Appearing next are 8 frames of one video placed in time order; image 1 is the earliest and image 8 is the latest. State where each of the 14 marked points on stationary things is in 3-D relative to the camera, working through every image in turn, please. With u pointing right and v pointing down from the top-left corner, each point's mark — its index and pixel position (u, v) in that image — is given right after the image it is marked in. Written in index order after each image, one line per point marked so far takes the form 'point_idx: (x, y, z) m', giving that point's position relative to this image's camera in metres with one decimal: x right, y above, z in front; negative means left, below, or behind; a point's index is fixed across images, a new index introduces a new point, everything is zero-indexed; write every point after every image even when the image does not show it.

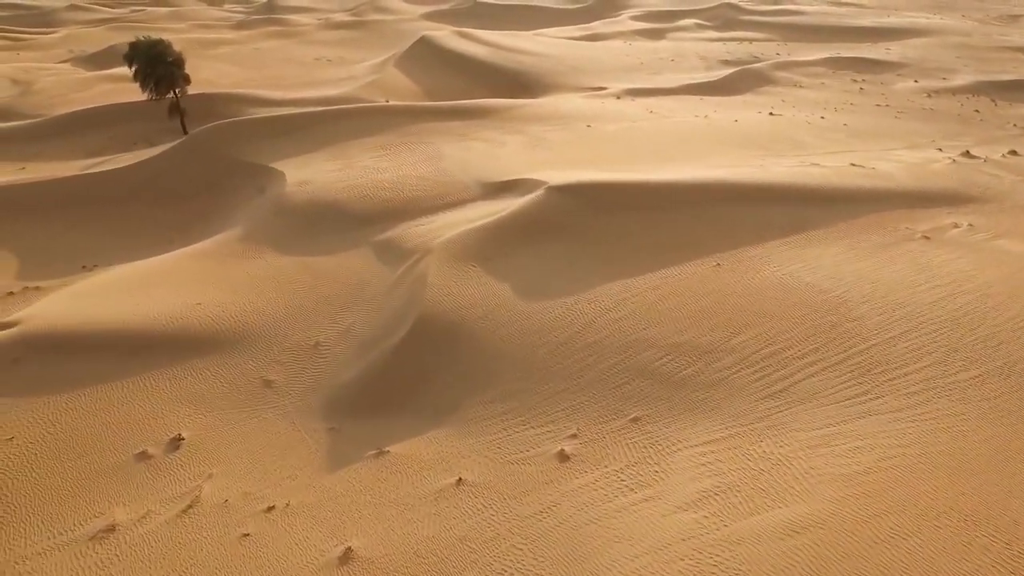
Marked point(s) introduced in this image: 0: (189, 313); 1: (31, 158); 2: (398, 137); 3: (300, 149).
0: (-5.0, -0.4, +11.3) m
1: (-12.7, +3.4, +19.3) m
2: (-2.9, +3.9, +18.8) m
3: (-5.2, +3.3, +17.9) m
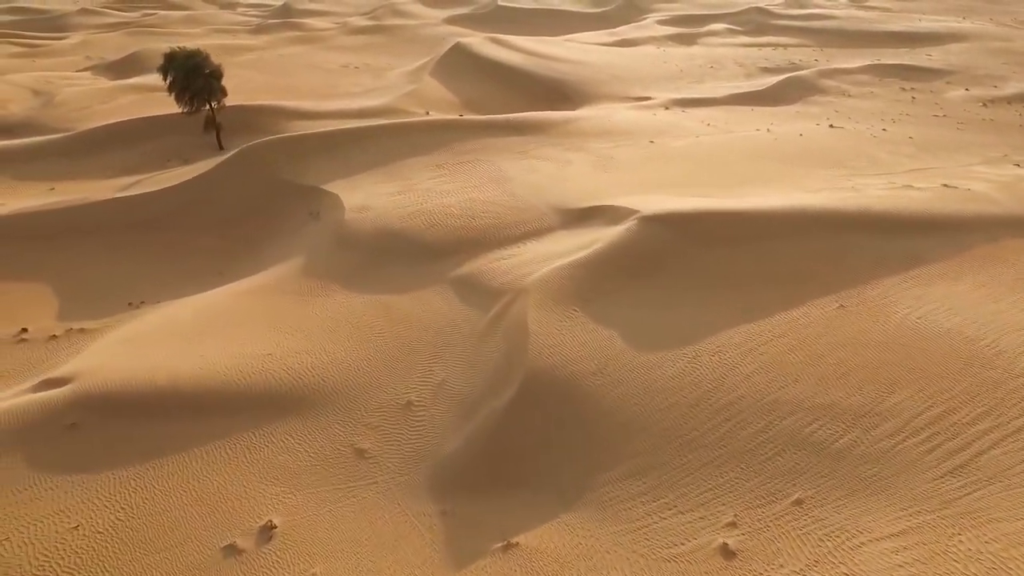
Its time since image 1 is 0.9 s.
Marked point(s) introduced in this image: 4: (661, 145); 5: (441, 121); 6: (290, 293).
0: (-3.4, -1.1, +10.0) m
1: (-11.1, +2.7, +18.1) m
2: (-1.4, +3.2, +17.6) m
3: (-3.7, +2.7, +16.6) m
4: (+3.9, +3.7, +19.2) m
5: (-1.8, +4.3, +18.9) m
6: (-3.7, -0.1, +12.2) m
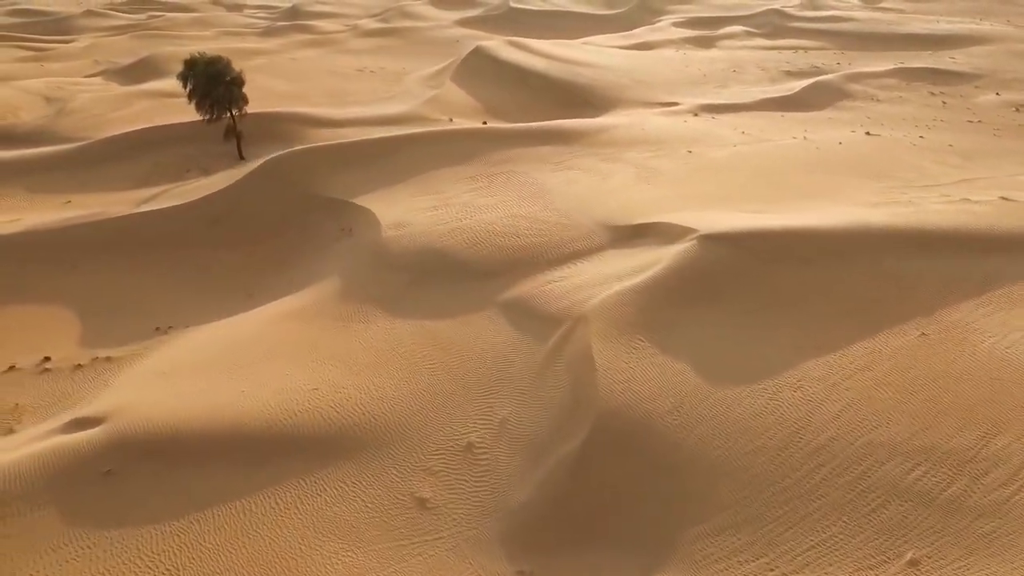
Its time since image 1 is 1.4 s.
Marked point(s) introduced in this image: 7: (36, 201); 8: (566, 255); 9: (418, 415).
0: (-2.6, -1.5, +9.3) m
1: (-10.3, +2.3, +17.3) m
2: (-0.6, +2.8, +16.8) m
3: (-2.8, +2.3, +15.9) m
4: (+4.7, +3.3, +18.5) m
5: (-1.0, +3.9, +18.2) m
6: (-2.9, -0.5, +11.5) m
7: (-10.7, +1.9, +16.6) m
8: (+0.9, +0.6, +12.5) m
9: (-1.2, -1.6, +9.3) m
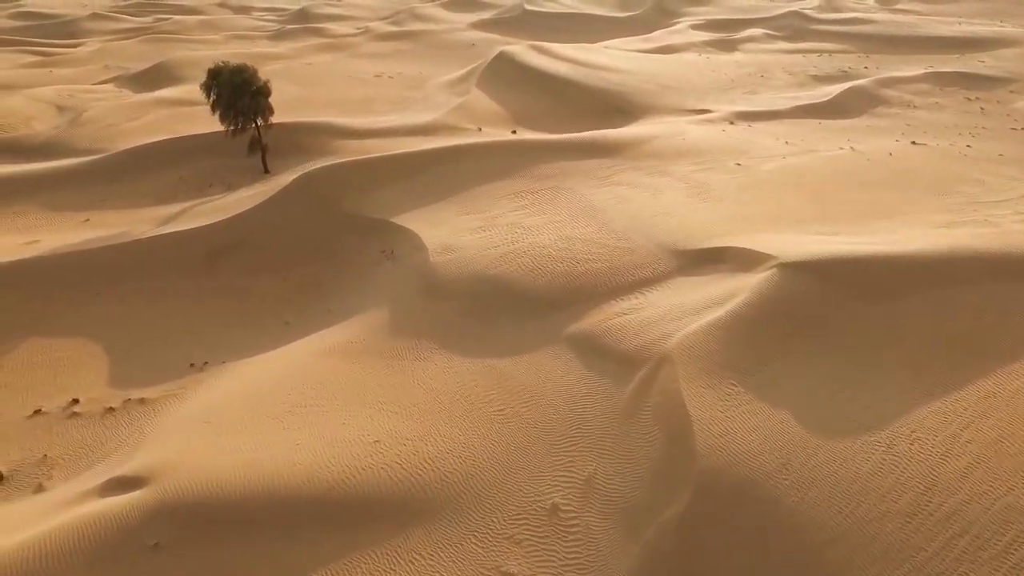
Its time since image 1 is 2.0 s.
0: (-1.6, -1.9, +8.4) m
1: (-9.4, +1.8, +16.4) m
2: (+0.4, +2.3, +15.9) m
3: (-1.9, +1.8, +15.0) m
4: (+5.7, +2.9, +17.6) m
5: (0.0, +3.4, +17.2) m
6: (-1.9, -1.0, +10.6) m
7: (-9.7, +1.4, +15.6) m
8: (+1.9, +0.1, +11.6) m
9: (-0.2, -2.1, +8.3) m
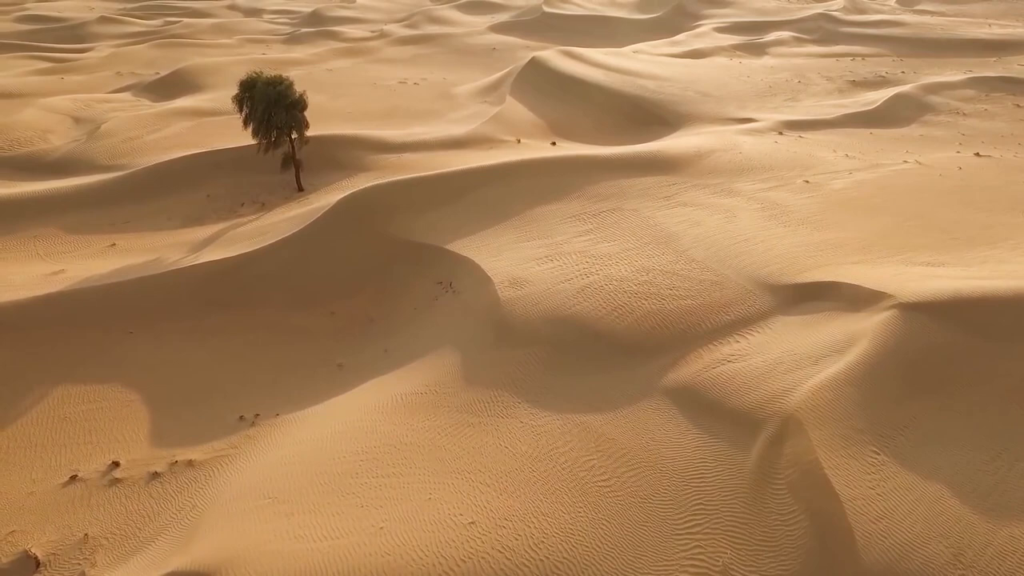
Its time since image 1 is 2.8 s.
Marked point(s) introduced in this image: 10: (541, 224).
0: (-0.5, -2.5, +7.2) m
1: (-8.2, +1.2, +15.2) m
2: (+1.6, +1.7, +14.7) m
3: (-0.7, +1.2, +13.8) m
4: (+6.9, +2.3, +16.4) m
5: (+1.1, +2.8, +16.1) m
6: (-0.7, -1.5, +9.4) m
7: (-8.6, +0.9, +14.5) m
8: (+3.1, -0.5, +10.4) m
9: (+1.0, -2.7, +7.2) m
10: (+0.5, +1.2, +13.8) m
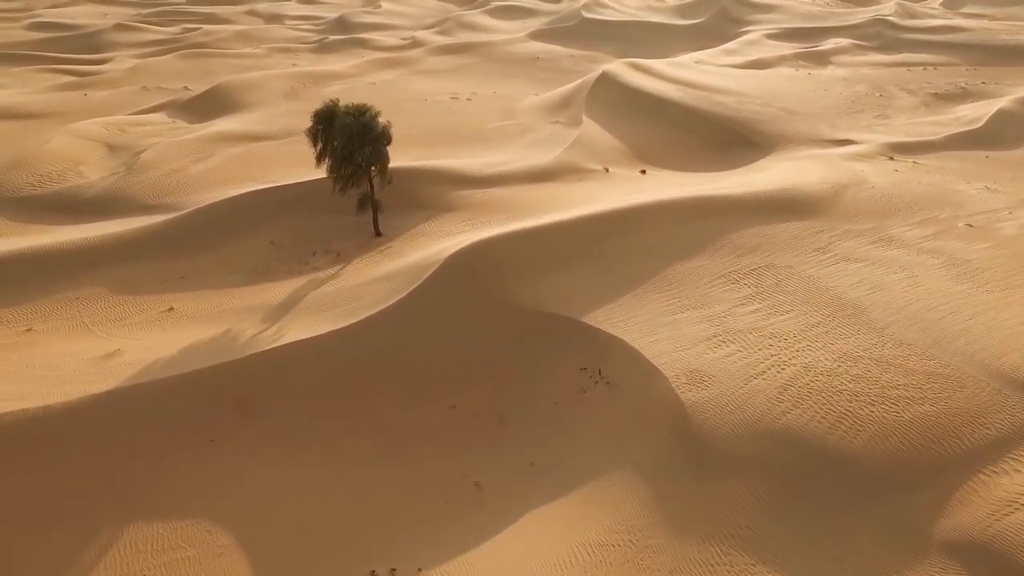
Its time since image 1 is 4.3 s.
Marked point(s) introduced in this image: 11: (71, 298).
0: (+1.7, -3.7, +4.9) m
1: (-6.0, 0.0, +12.9) m
2: (+3.8, +0.5, +12.4) m
3: (+1.5, 0.0, +11.5) m
4: (+9.1, +1.1, +14.1) m
5: (+3.4, +1.6, +13.7) m
6: (+1.5, -2.7, +7.1) m
7: (-6.4, -0.4, +12.1) m
8: (+5.3, -1.7, +8.1) m
9: (+3.2, -3.8, +4.8) m
10: (+2.7, 0.0, +11.5) m
11: (-7.4, -0.2, +12.4) m
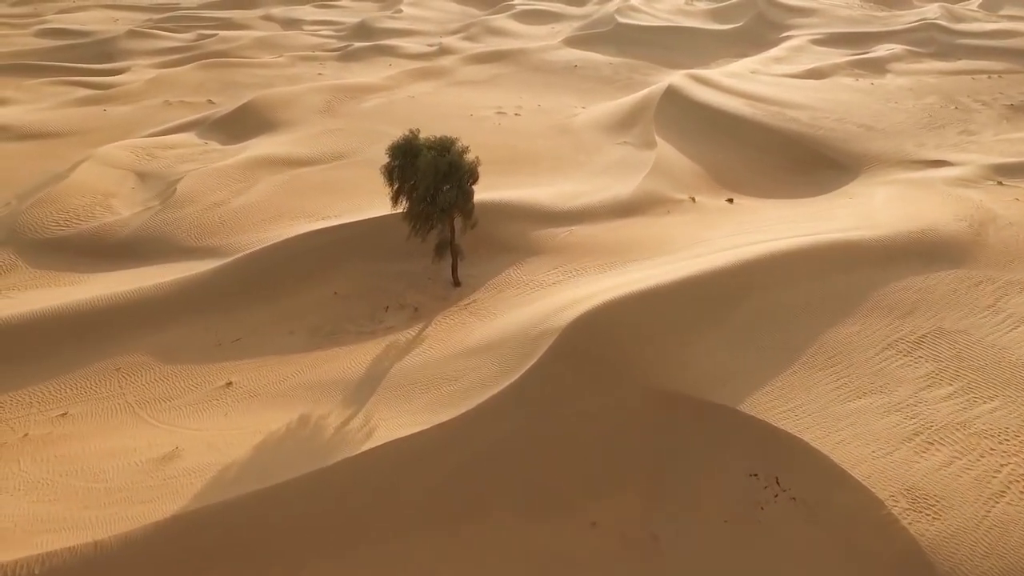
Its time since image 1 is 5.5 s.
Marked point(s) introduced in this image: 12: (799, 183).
0: (+3.4, -4.7, +2.9) m
1: (-4.3, -1.0, +11.0) m
2: (+5.5, -0.4, +10.5) m
3: (+3.2, -1.0, +9.6) m
4: (+10.8, +0.2, +12.1) m
5: (+5.1, +0.7, +11.8) m
6: (+3.2, -3.7, +5.1) m
7: (-4.7, -1.3, +10.2) m
8: (+7.0, -2.6, +6.1) m
9: (+4.9, -4.8, +2.9) m
10: (+4.4, -1.0, +9.6) m
11: (-5.7, -1.2, +10.5) m
12: (+7.6, +2.9, +19.4) m
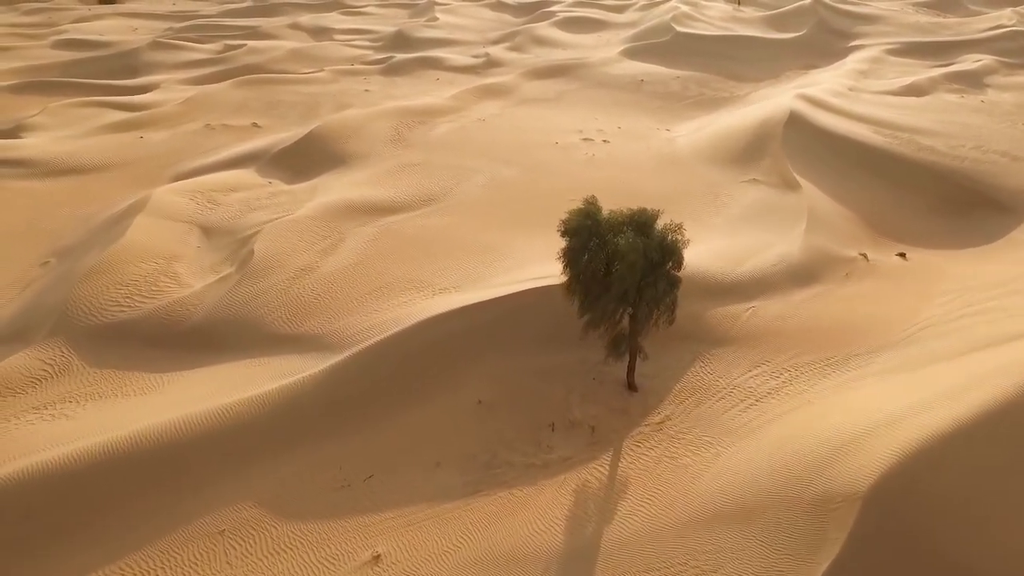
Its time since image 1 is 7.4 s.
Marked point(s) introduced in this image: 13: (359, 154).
0: (+6.0, -6.1, +0.1) m
1: (-1.7, -2.4, +8.3) m
2: (+8.1, -1.8, +7.7) m
3: (+5.8, -2.4, +6.8) m
4: (+13.4, -1.2, +9.3) m
5: (+7.7, -0.7, +9.0) m
6: (+5.8, -5.1, +2.3) m
7: (-2.1, -2.8, +7.5) m
8: (+9.5, -4.0, +3.3) m
9: (+7.4, -6.2, +0.1) m
10: (+7.0, -2.4, +6.8) m
11: (-3.1, -2.6, +7.8) m
12: (+10.2, +1.5, +16.6) m
13: (-3.9, +3.4, +18.8) m
